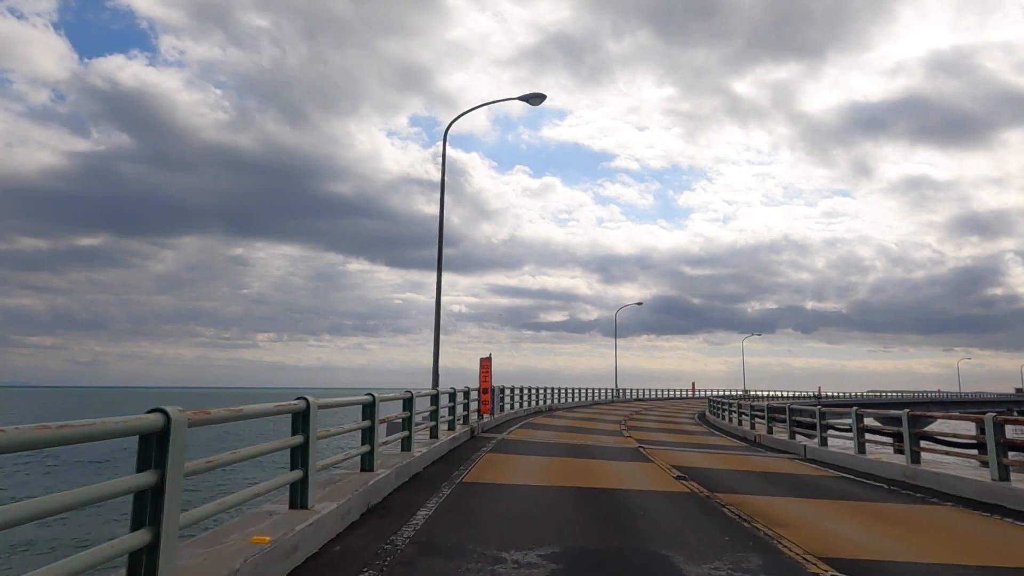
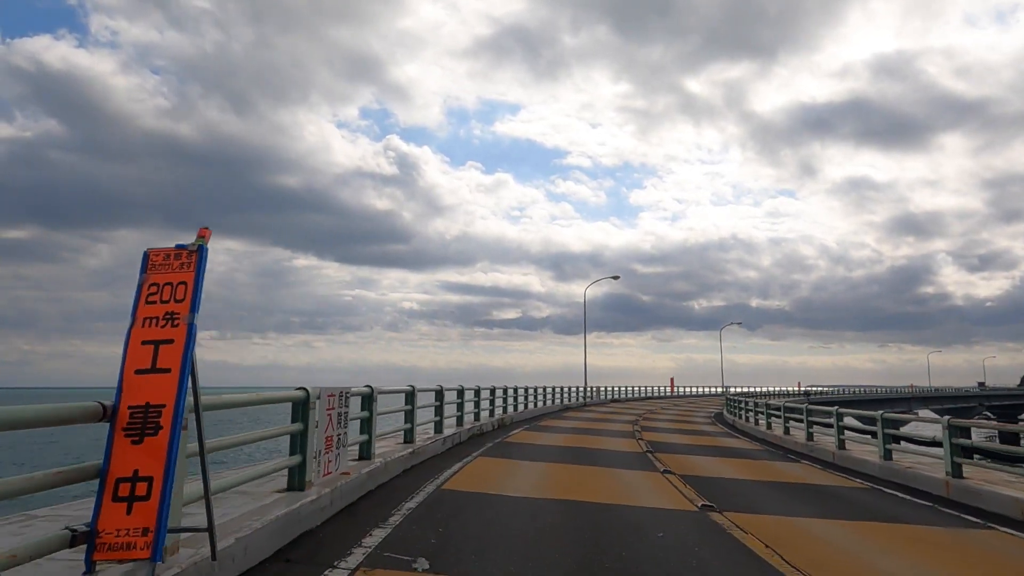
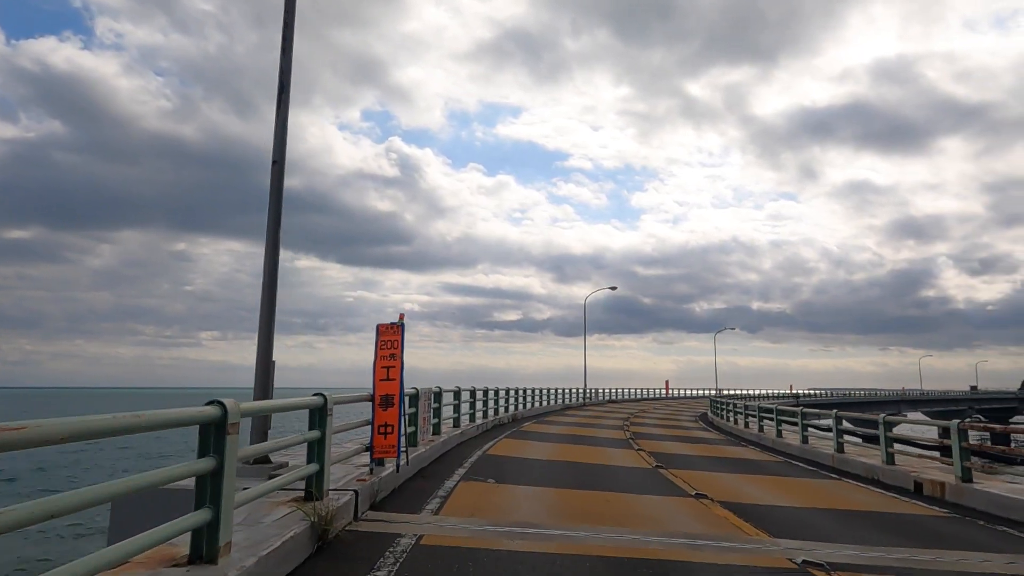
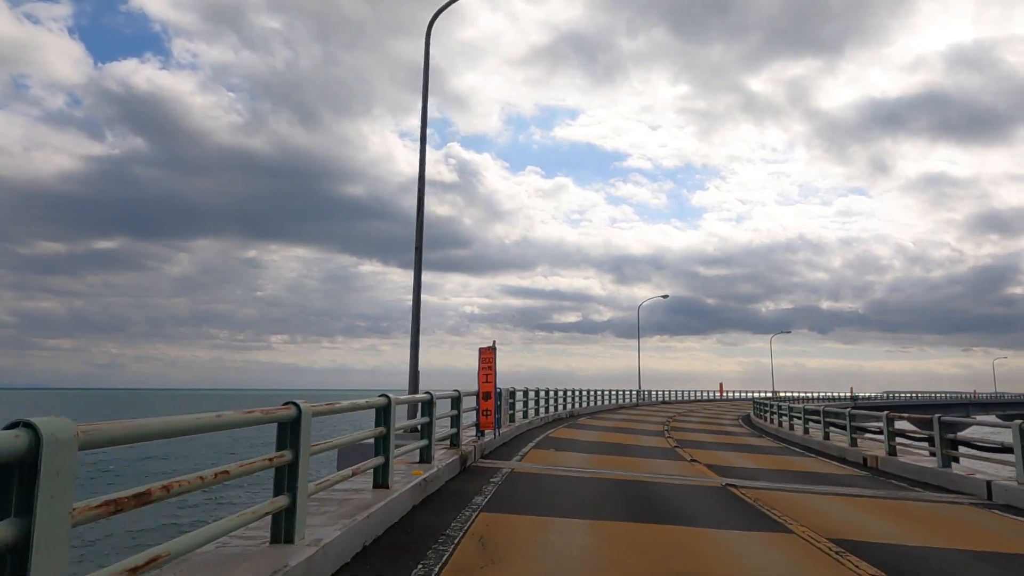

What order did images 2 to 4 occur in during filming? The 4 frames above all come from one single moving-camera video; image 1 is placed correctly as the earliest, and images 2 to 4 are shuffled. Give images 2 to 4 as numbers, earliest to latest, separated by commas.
4, 3, 2
